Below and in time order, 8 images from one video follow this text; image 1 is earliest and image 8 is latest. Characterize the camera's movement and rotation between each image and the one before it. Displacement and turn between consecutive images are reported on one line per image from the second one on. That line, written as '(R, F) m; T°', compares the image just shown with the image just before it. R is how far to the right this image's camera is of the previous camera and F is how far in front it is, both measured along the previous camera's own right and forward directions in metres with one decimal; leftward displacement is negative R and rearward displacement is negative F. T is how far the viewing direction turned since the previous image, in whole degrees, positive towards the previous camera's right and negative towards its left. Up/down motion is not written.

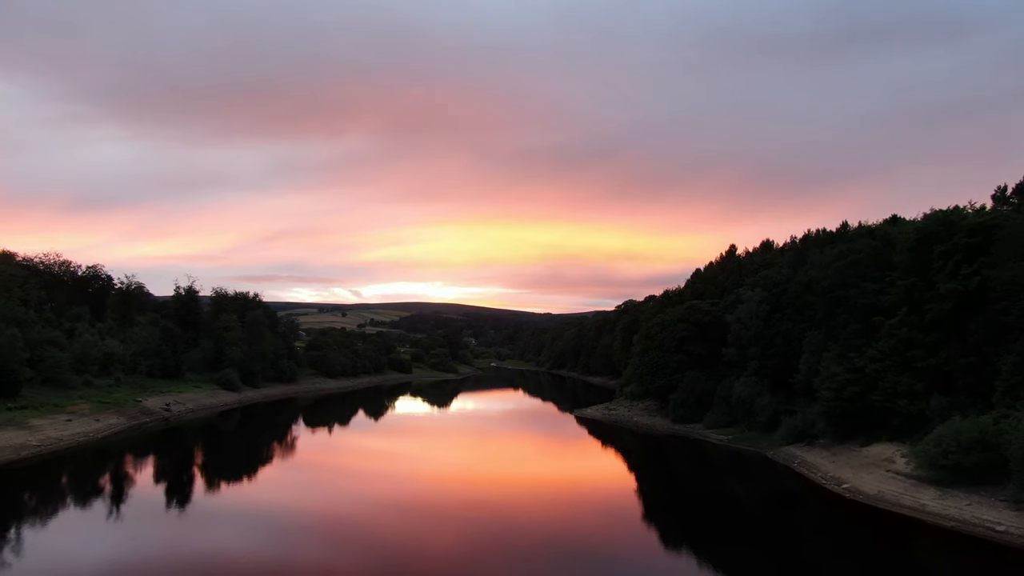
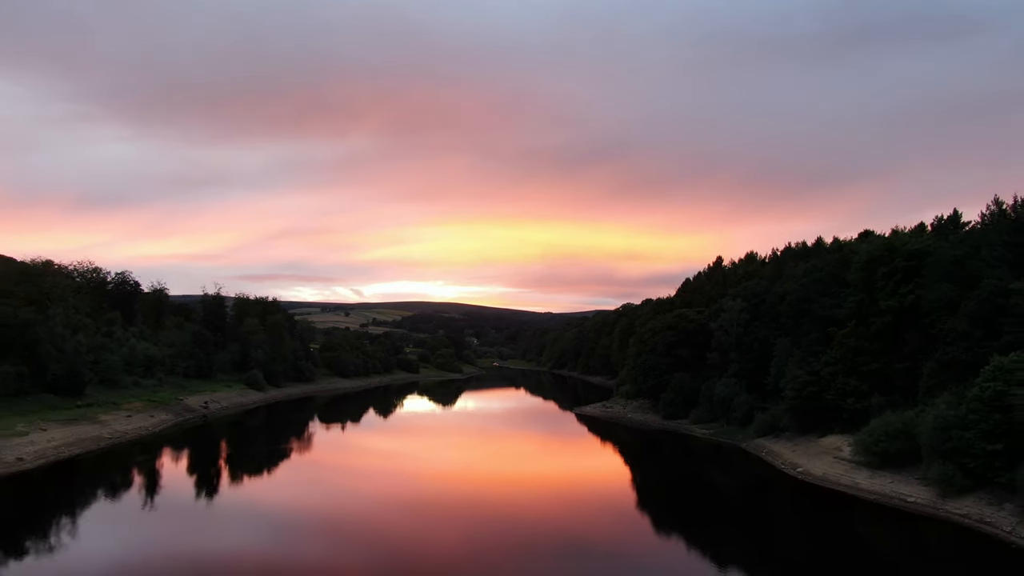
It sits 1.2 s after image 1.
(-0.4, -4.4) m; 0°
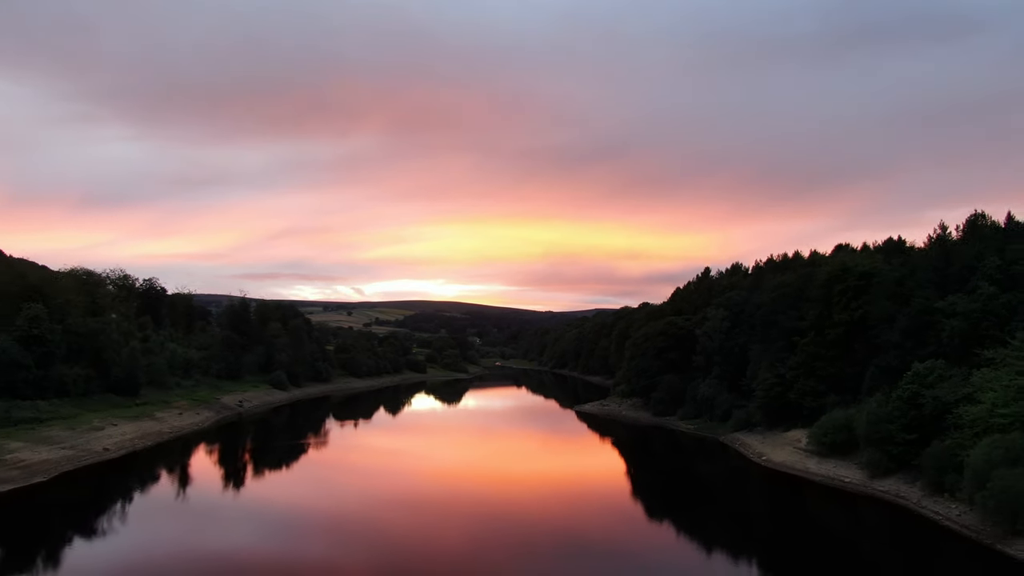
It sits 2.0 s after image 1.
(-0.4, -4.8) m; 0°
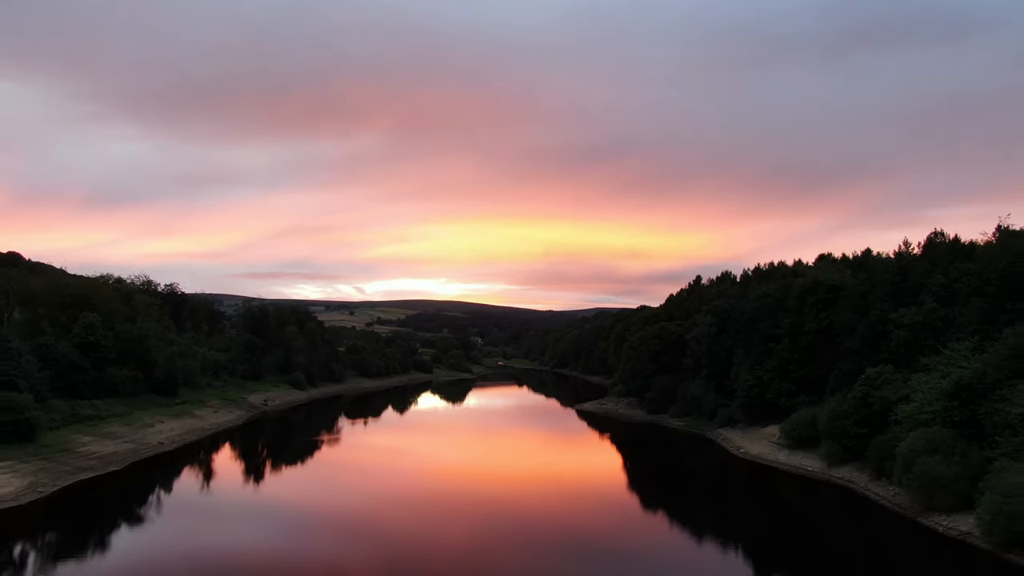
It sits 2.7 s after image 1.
(-0.3, -4.1) m; 0°
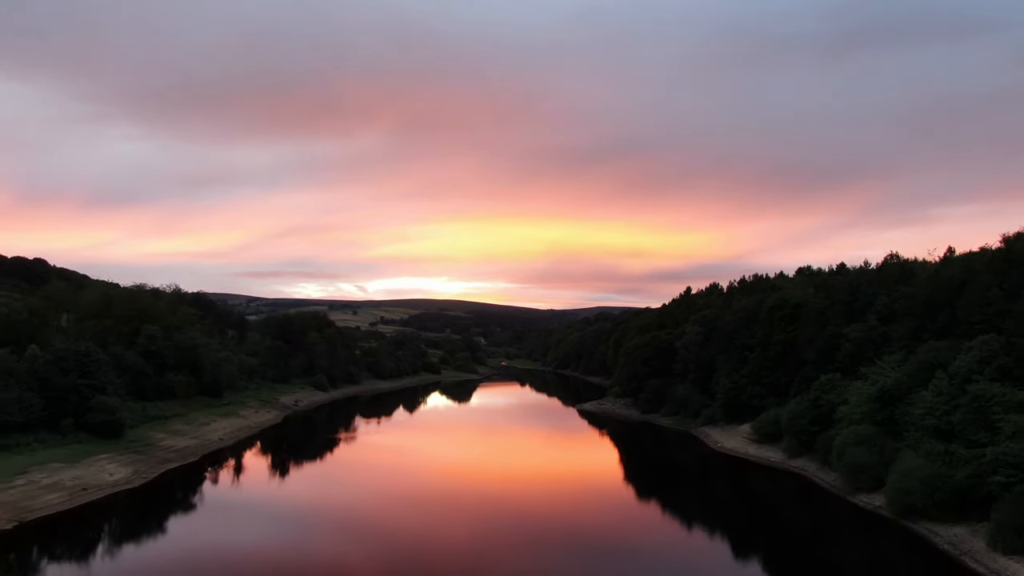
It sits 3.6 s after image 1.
(-0.5, -5.8) m; 0°
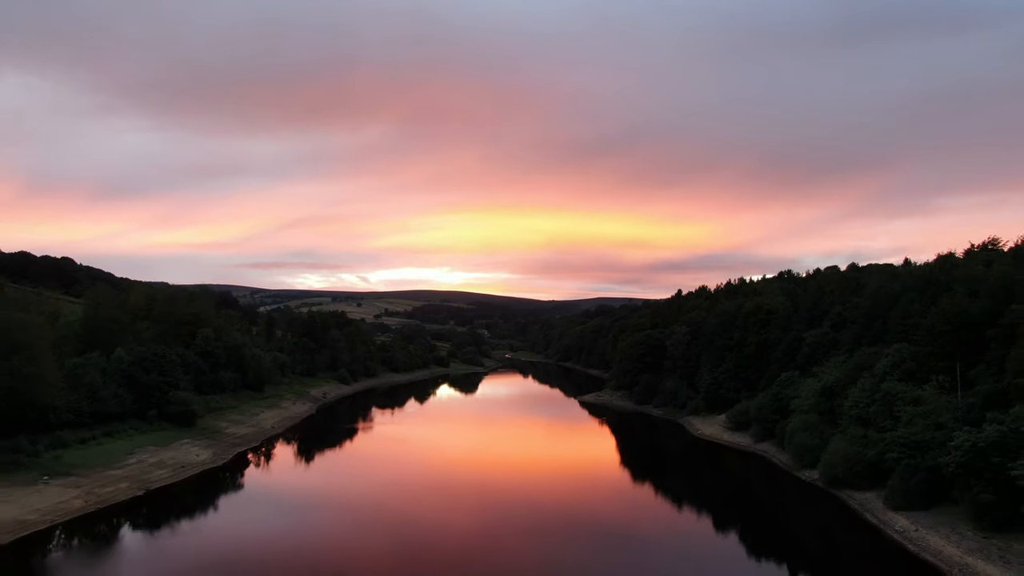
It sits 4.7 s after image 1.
(-0.6, -6.6) m; 0°
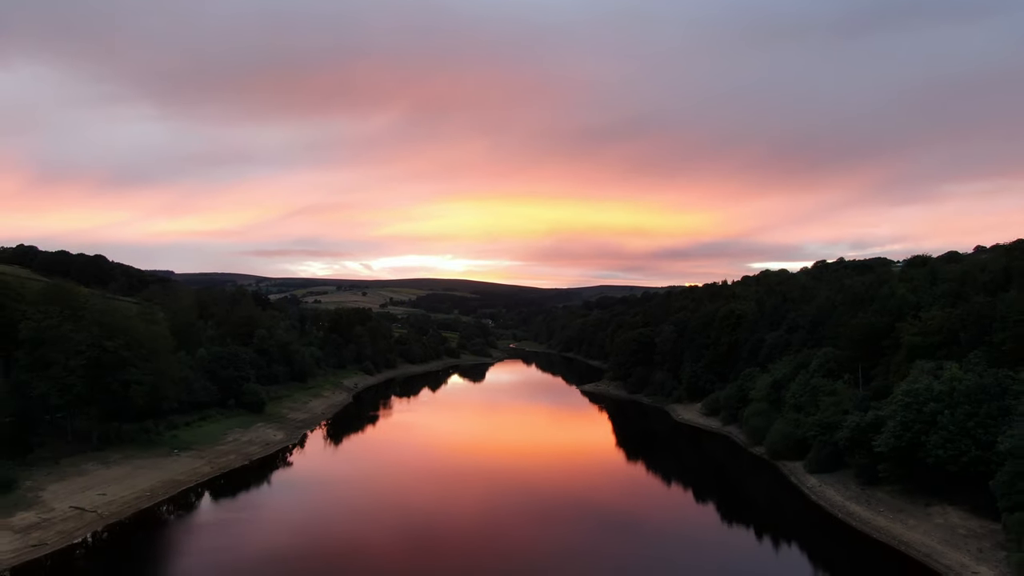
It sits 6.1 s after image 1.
(-0.8, -9.1) m; 0°
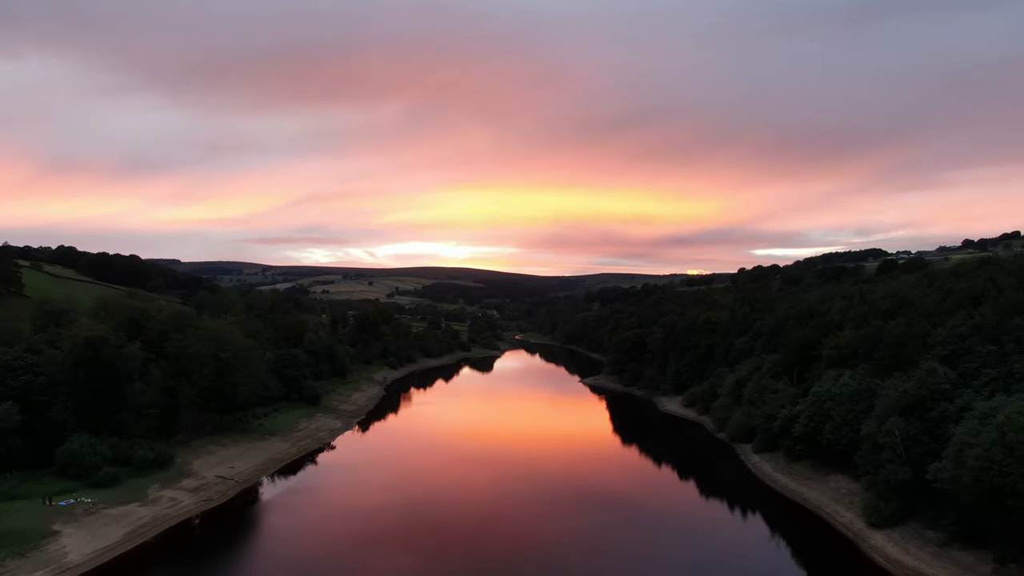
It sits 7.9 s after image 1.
(-0.9, -10.7) m; 0°
